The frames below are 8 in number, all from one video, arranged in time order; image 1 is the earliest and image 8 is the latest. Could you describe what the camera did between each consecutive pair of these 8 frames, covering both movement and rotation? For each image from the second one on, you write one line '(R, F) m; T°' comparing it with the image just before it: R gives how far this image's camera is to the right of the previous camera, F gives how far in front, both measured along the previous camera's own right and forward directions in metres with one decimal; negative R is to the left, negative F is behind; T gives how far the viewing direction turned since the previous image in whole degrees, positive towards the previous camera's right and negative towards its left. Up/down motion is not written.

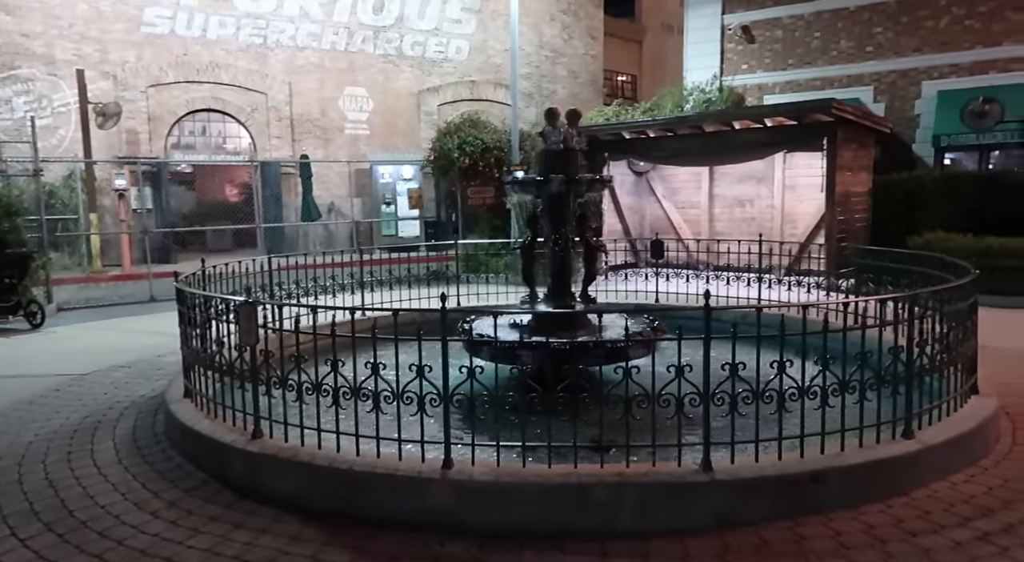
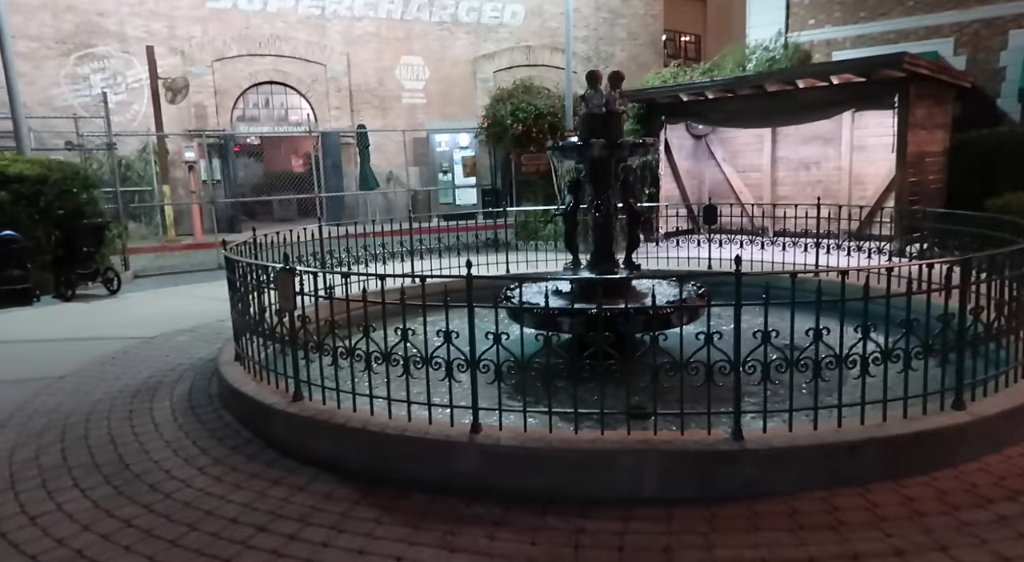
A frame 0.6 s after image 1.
(+0.2, 0.0) m; -5°
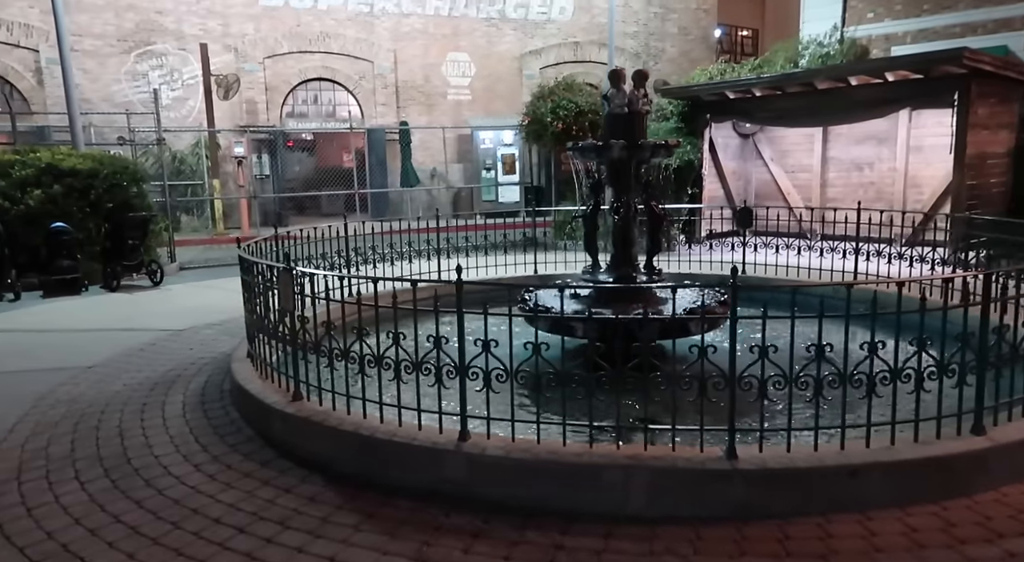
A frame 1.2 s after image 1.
(+0.3, +0.1) m; -4°
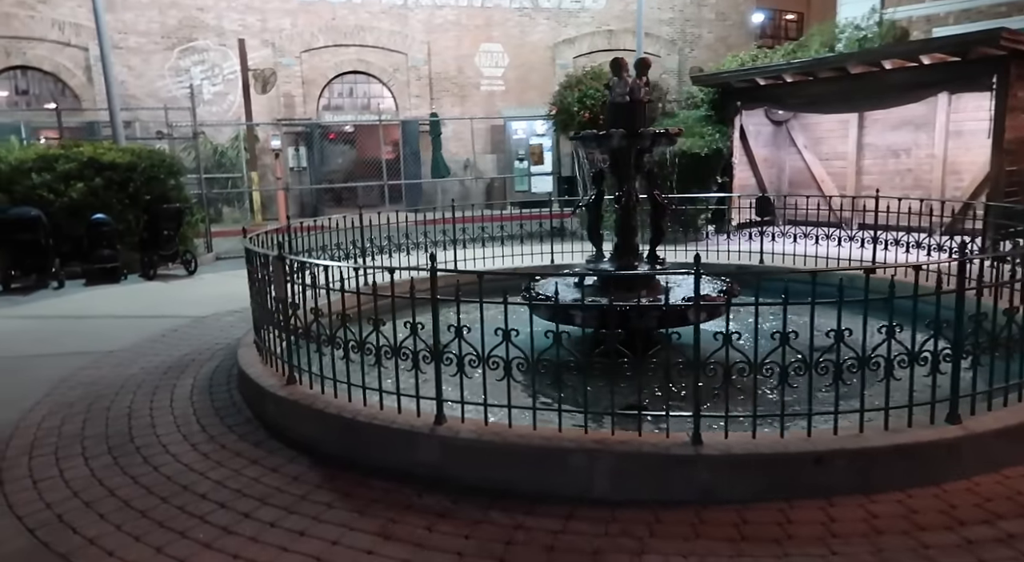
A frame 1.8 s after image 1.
(+0.4, -0.1) m; -4°
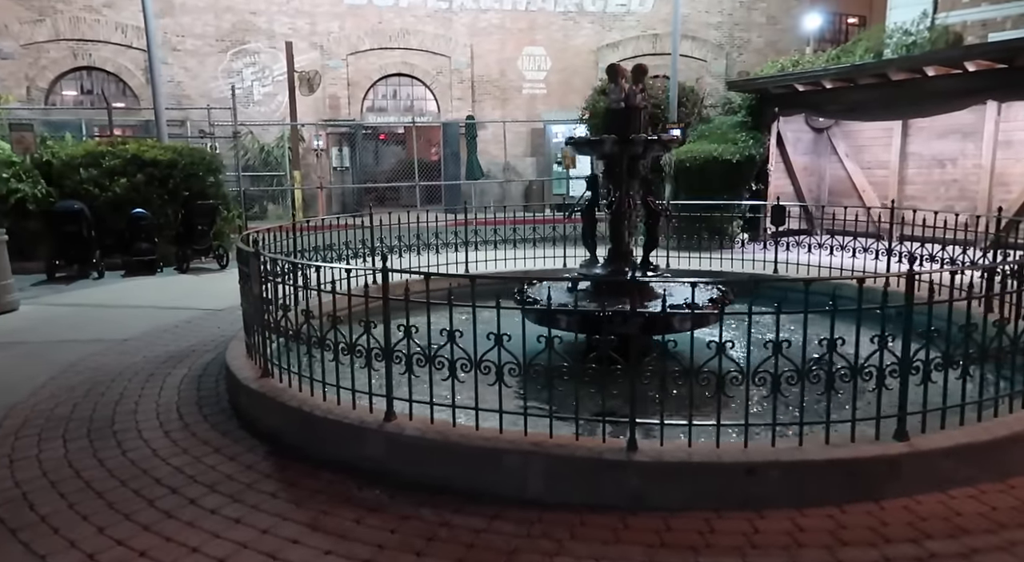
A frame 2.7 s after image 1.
(+0.6, 0.0) m; -4°
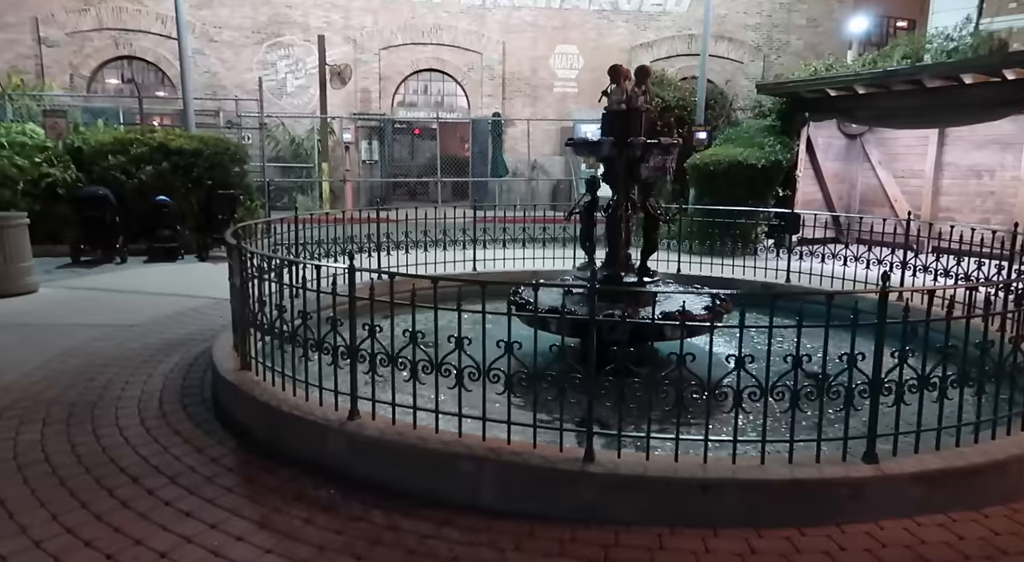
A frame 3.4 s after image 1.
(+0.4, +0.1) m; -3°
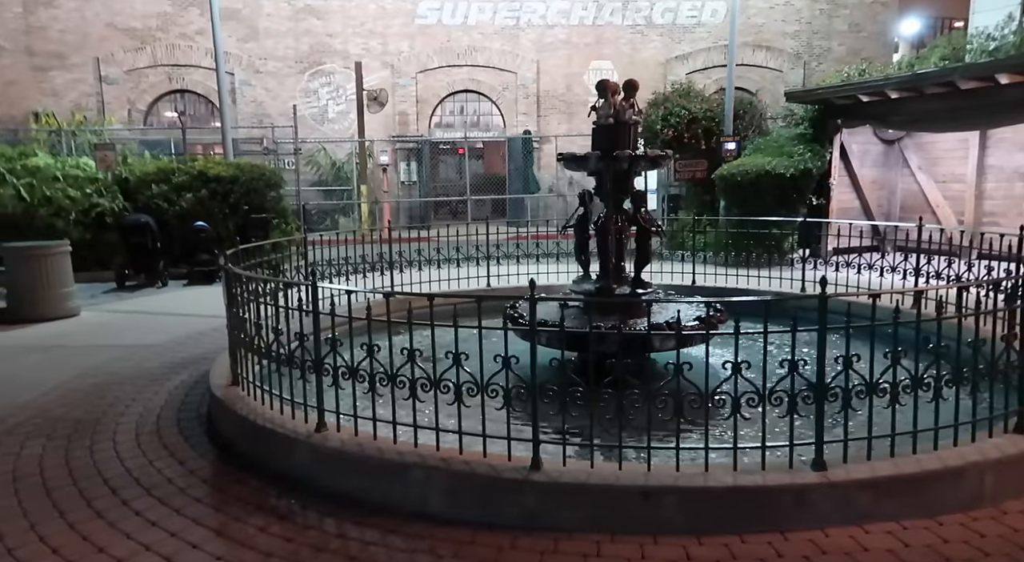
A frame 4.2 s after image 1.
(+0.6, -0.1) m; -4°
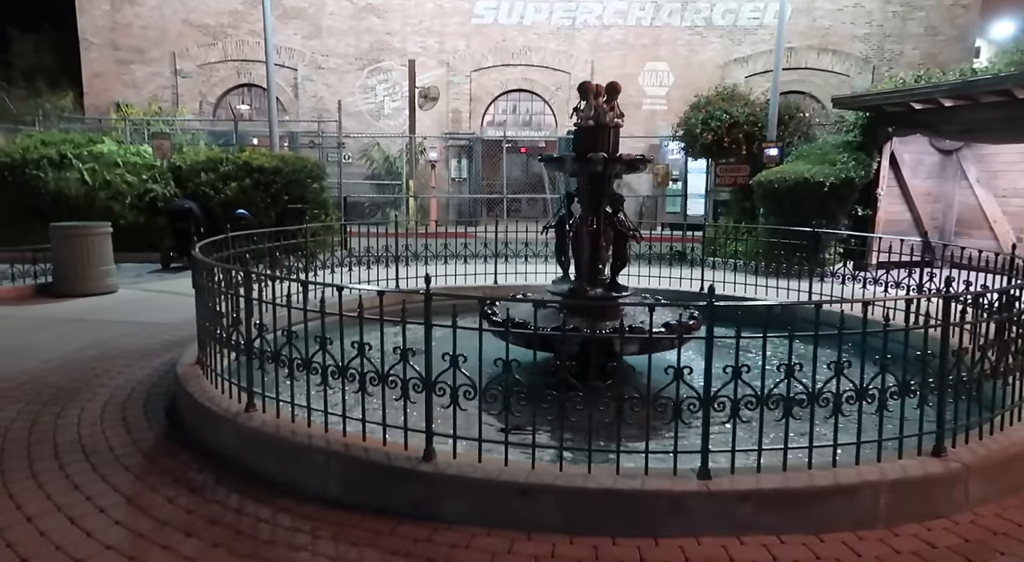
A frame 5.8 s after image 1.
(+0.9, 0.0) m; -6°
